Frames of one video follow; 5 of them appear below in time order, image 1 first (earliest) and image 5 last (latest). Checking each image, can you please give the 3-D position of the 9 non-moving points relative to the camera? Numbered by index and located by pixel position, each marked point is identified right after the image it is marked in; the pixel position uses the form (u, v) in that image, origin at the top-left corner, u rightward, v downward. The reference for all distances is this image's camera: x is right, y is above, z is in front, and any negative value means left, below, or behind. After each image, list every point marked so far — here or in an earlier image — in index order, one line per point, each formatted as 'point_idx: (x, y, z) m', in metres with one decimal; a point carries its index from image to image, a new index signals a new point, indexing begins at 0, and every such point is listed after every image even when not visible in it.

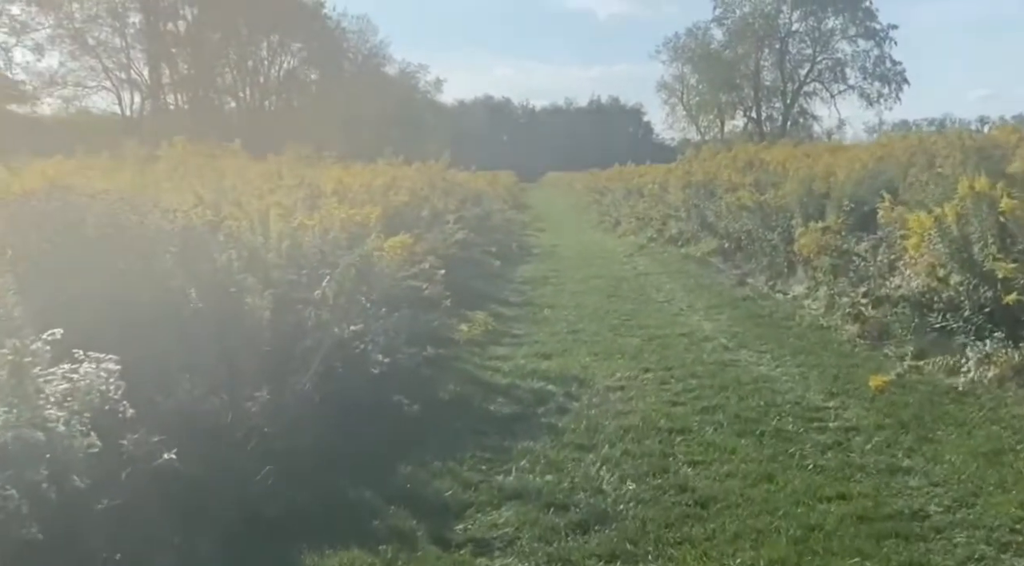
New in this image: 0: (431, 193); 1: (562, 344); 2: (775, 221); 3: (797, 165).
0: (-1.6, +1.7, +18.5) m
1: (+0.6, -0.7, +11.0) m
2: (+4.2, +1.0, +15.4) m
3: (+4.9, +2.1, +16.8) m
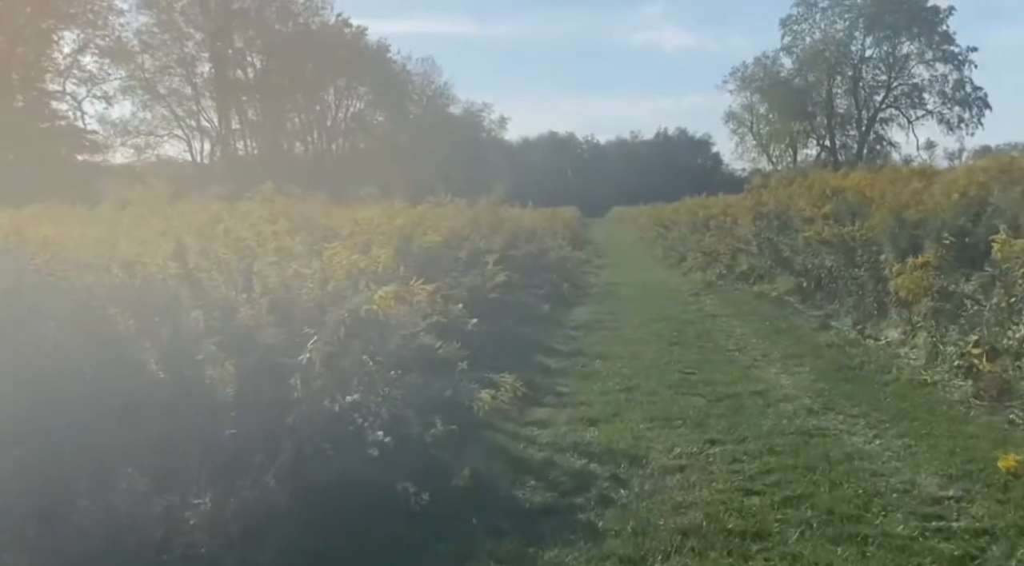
0: (-0.6, +0.9, +17.2) m
1: (+1.0, -1.2, +9.5) m
2: (+4.9, +0.4, +13.7) m
3: (+5.8, +1.5, +15.1) m
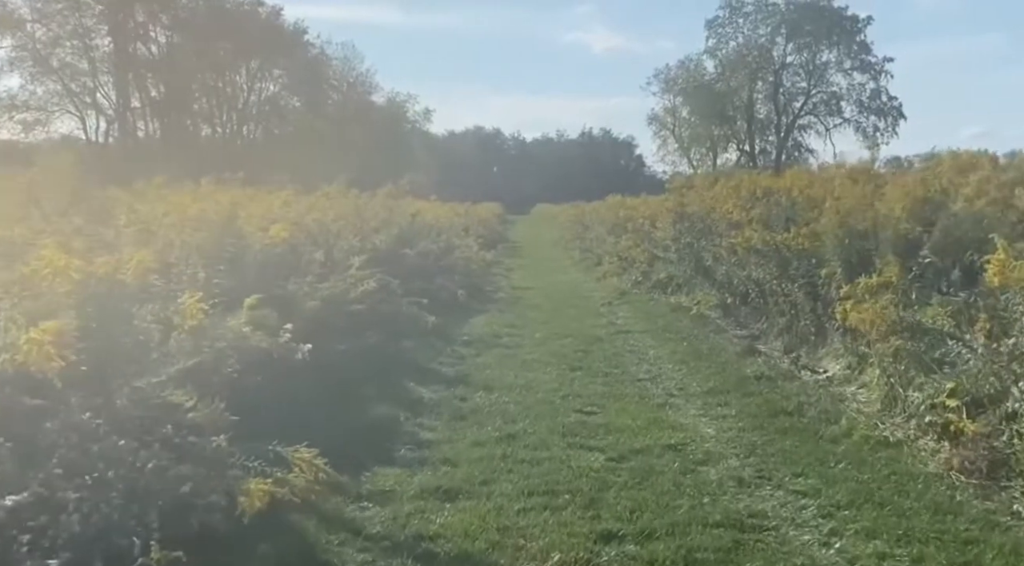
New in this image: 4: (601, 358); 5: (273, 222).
0: (-2.4, +0.8, +14.6) m
1: (-0.2, -1.4, +7.1) m
2: (+3.4, +0.2, +11.6) m
3: (+4.1, +1.2, +13.1) m
4: (+1.1, -0.9, +11.9) m
5: (-2.9, +0.7, +11.7) m
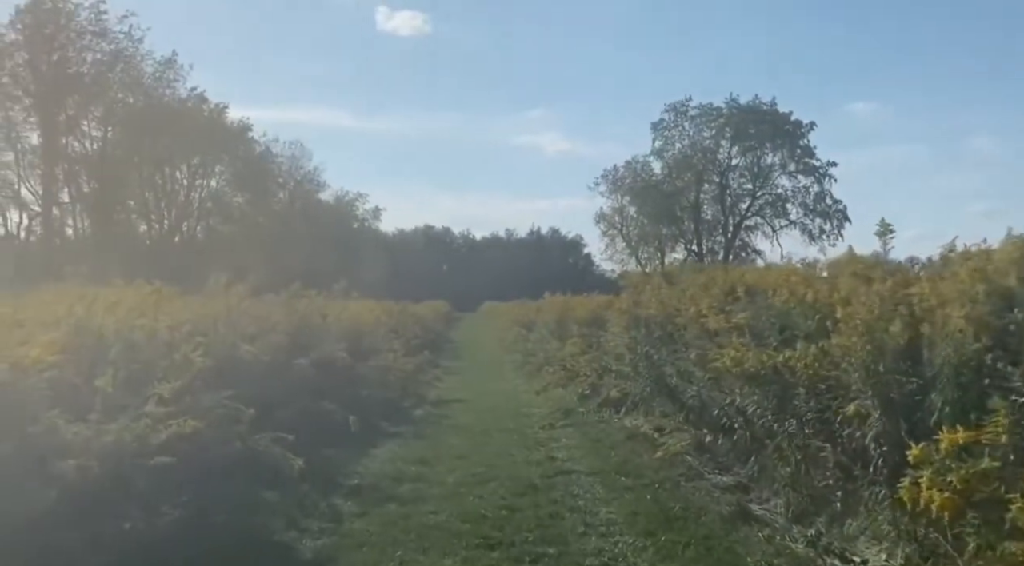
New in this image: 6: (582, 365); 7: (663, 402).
0: (-3.5, -0.6, +11.1) m
1: (-0.9, -2.1, +3.5) m
2: (+2.5, -1.0, +8.3) m
3: (+3.1, -0.1, +9.9) m
4: (+0.2, -2.1, +8.4) m
5: (-3.9, -0.4, +8.2) m
6: (+1.4, -1.6, +18.3) m
7: (+2.0, -1.6, +12.6) m
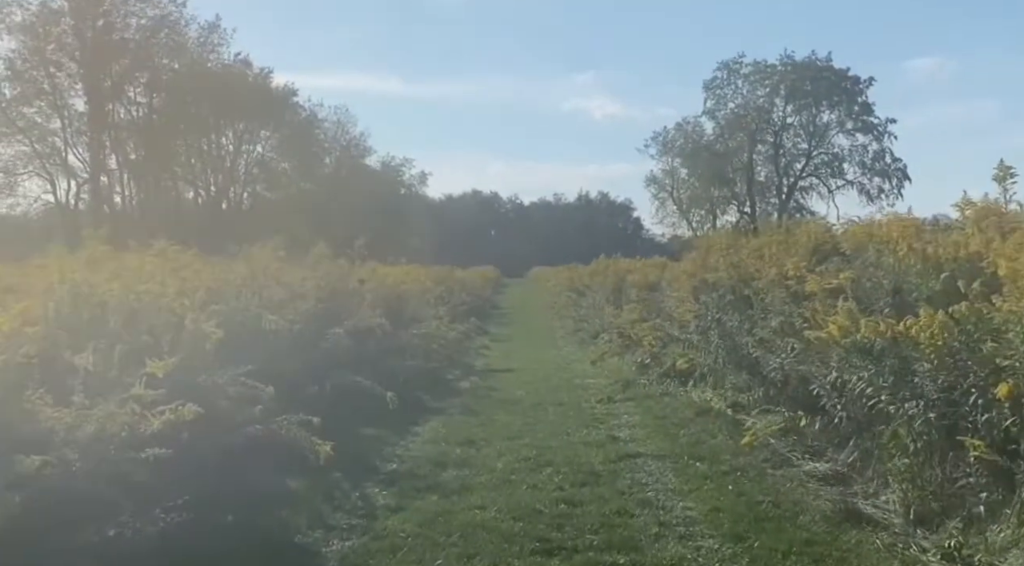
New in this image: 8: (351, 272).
0: (-2.9, -0.2, +9.9) m
1: (-0.7, -1.9, +2.3) m
2: (+2.9, -0.7, +6.9) m
3: (+3.6, +0.3, +8.4) m
4: (+0.6, -1.8, +7.1) m
5: (-3.4, -0.1, +7.0) m
6: (+2.3, -0.9, +16.9) m
7: (+2.7, -1.1, +11.3) m
8: (-3.1, +0.2, +18.2) m
